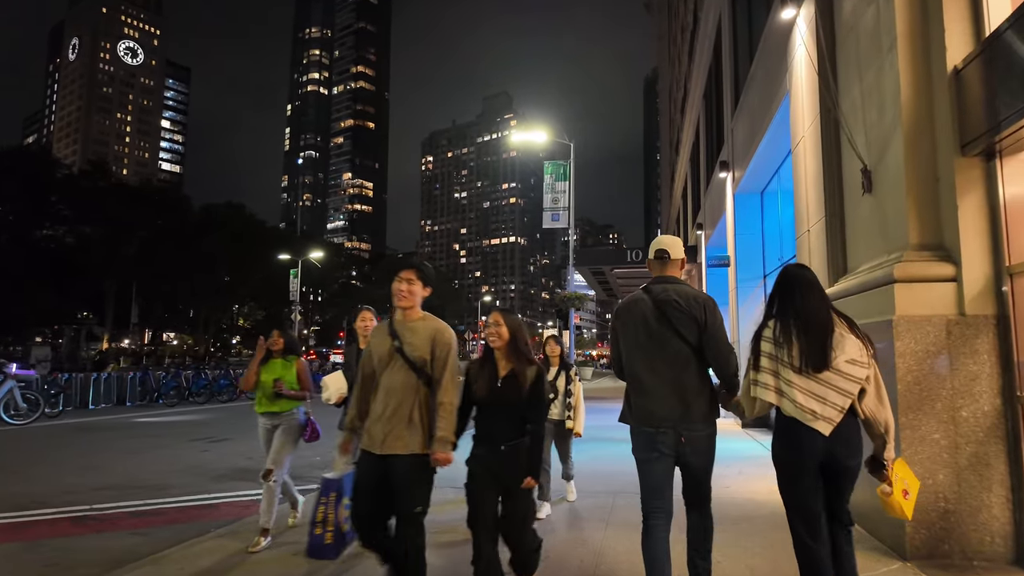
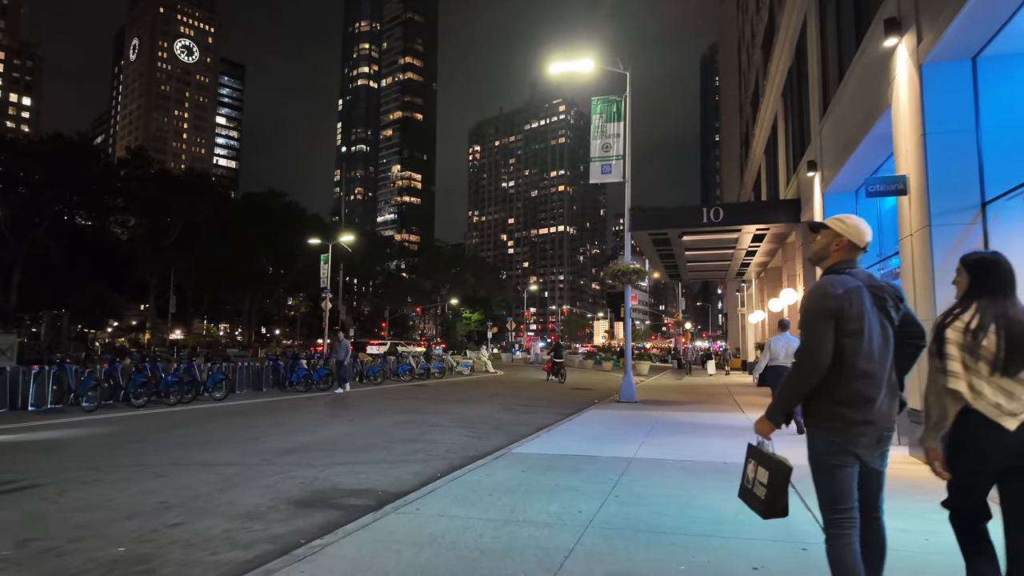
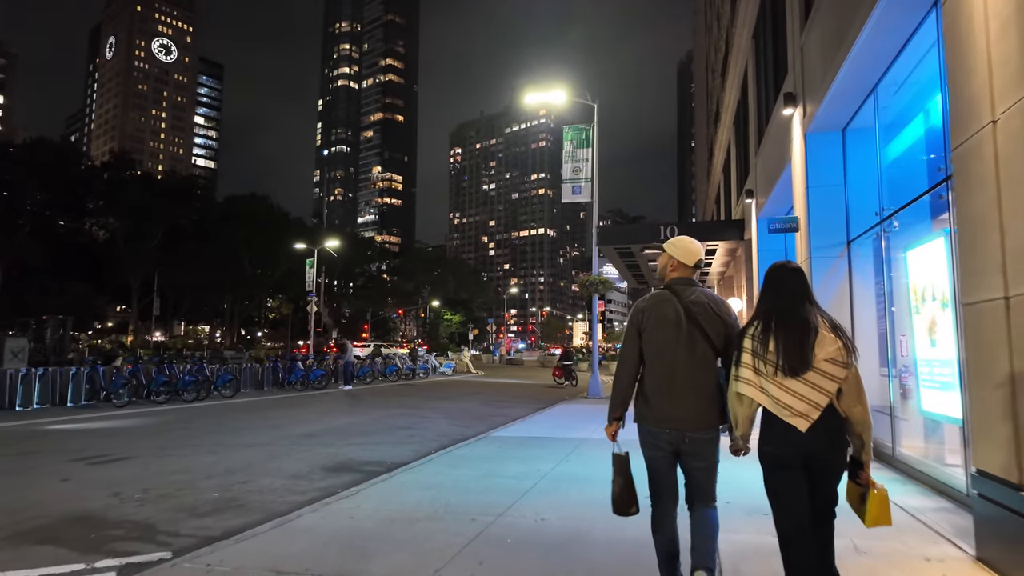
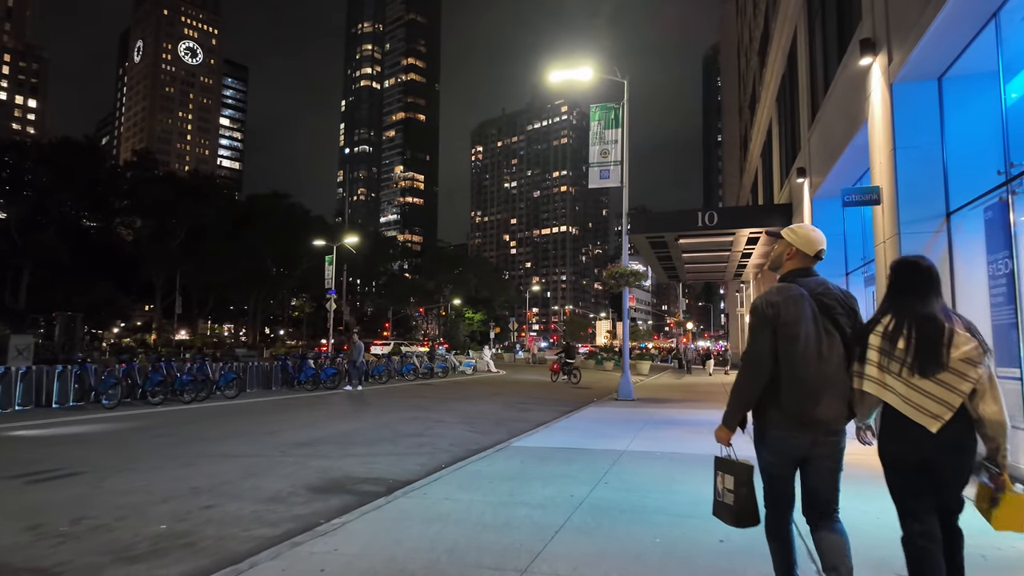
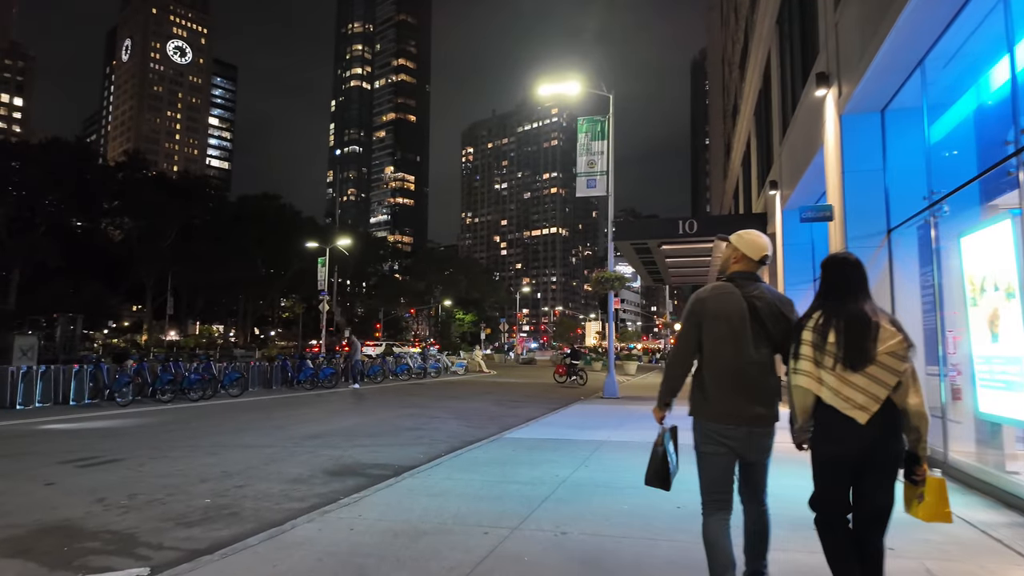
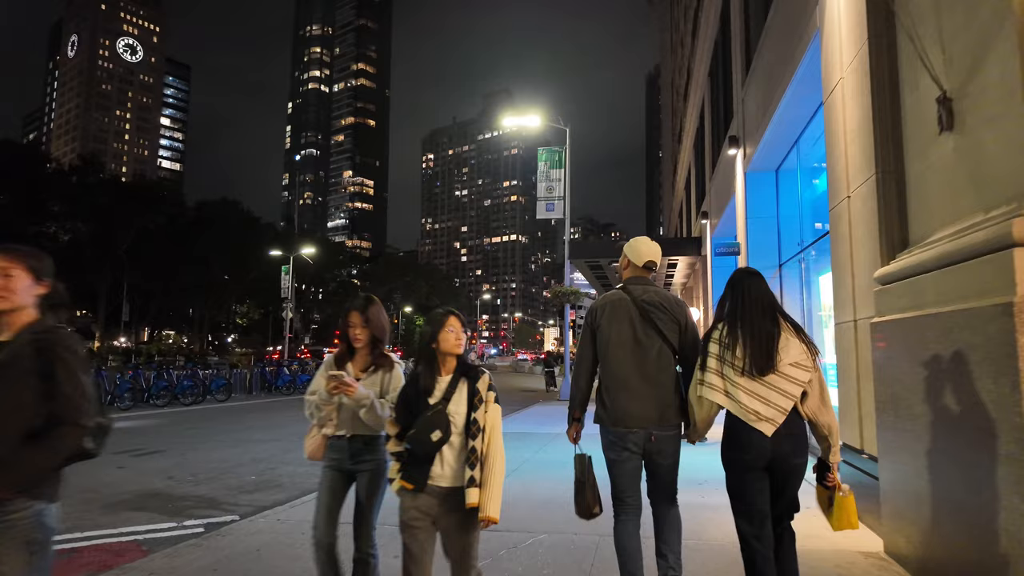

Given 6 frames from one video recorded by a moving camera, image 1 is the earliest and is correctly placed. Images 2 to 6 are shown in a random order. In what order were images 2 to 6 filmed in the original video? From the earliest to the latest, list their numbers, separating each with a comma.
6, 3, 5, 4, 2
